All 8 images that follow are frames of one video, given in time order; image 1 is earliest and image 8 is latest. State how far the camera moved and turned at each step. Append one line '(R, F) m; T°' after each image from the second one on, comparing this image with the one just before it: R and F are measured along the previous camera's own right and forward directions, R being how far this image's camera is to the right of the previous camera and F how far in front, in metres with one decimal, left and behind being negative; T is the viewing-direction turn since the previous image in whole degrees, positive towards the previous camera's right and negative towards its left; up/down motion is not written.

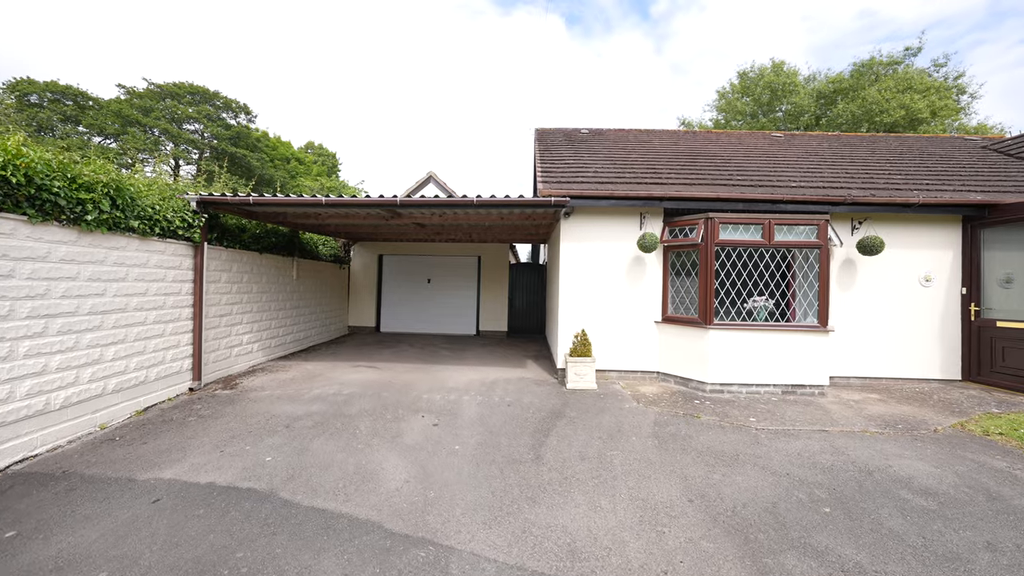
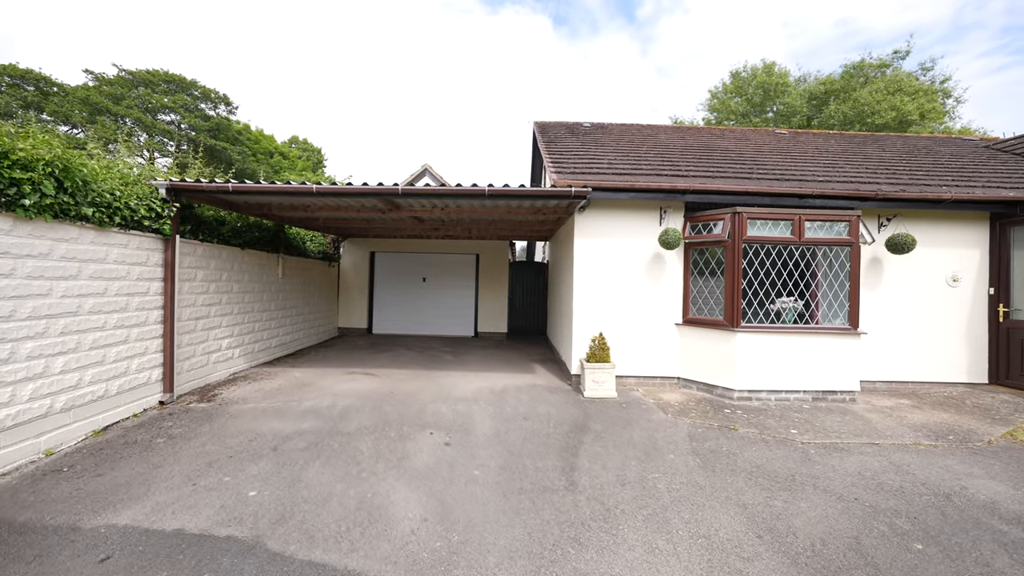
(-0.3, +0.5) m; +2°
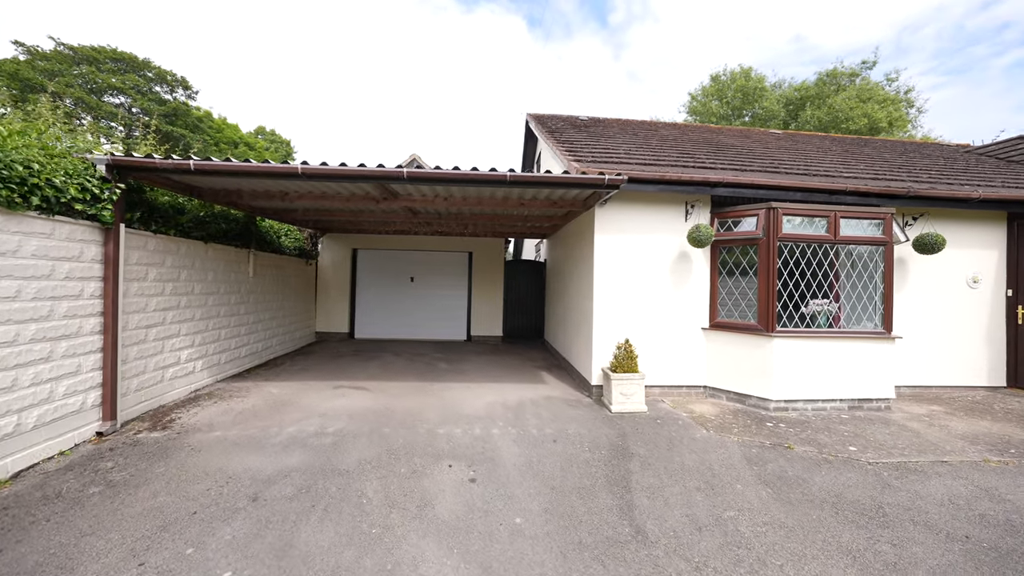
(-0.5, +0.6) m; +4°
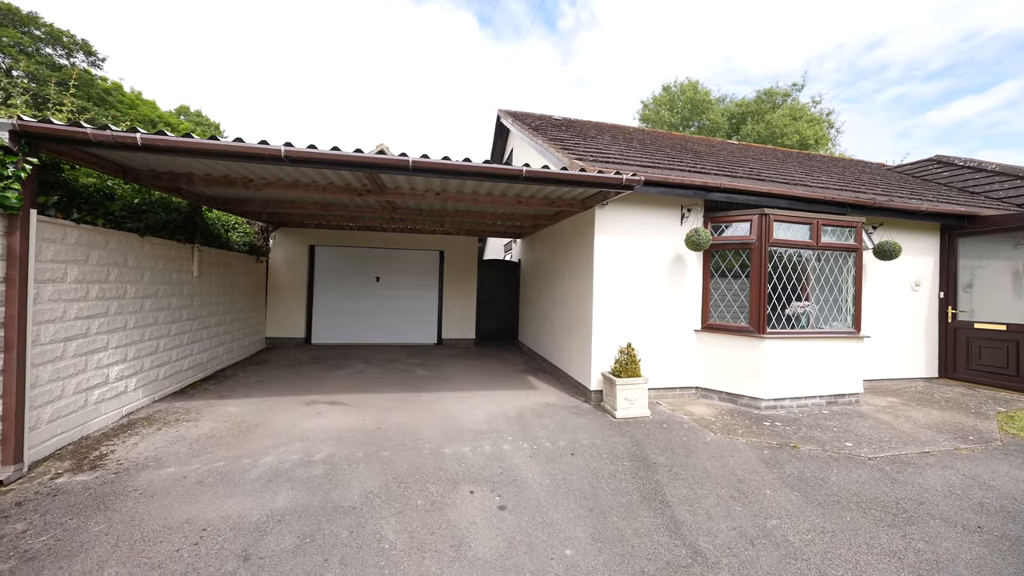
(-0.6, +0.3) m; +8°
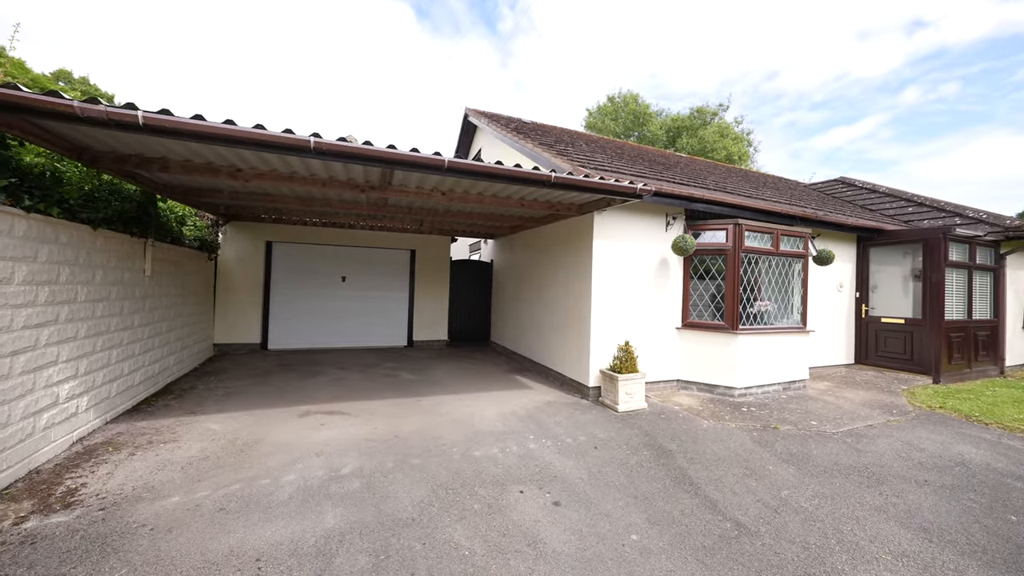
(-0.8, 0.0) m; +9°
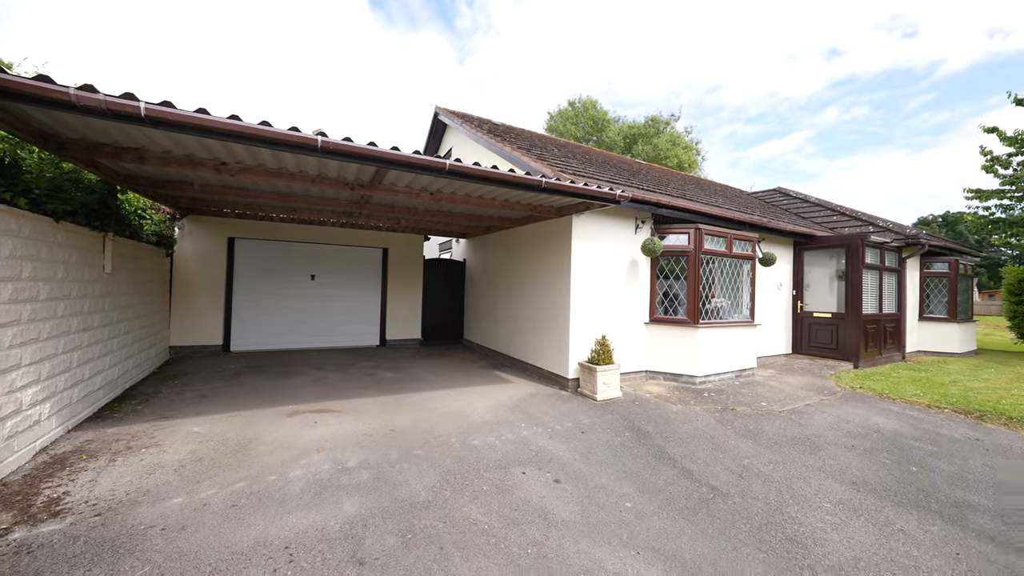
(-0.4, -0.2) m; +6°
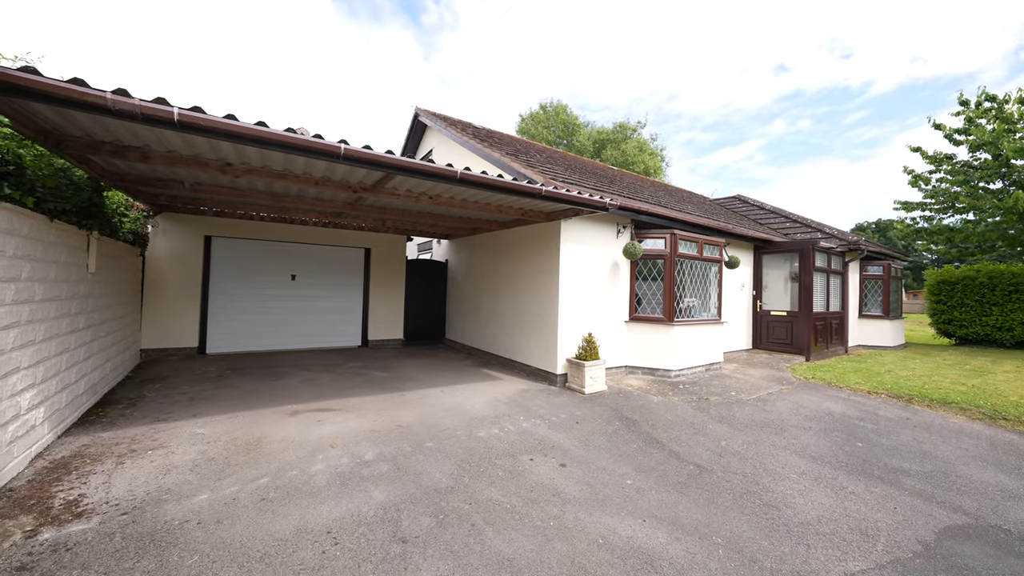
(-0.4, -0.2) m; +5°
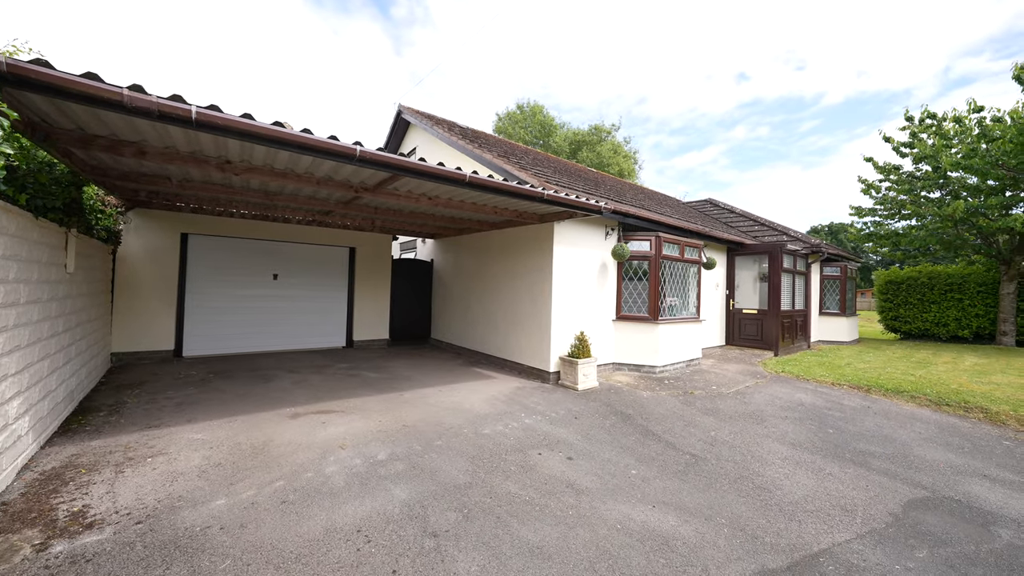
(-0.3, -0.1) m; +4°
